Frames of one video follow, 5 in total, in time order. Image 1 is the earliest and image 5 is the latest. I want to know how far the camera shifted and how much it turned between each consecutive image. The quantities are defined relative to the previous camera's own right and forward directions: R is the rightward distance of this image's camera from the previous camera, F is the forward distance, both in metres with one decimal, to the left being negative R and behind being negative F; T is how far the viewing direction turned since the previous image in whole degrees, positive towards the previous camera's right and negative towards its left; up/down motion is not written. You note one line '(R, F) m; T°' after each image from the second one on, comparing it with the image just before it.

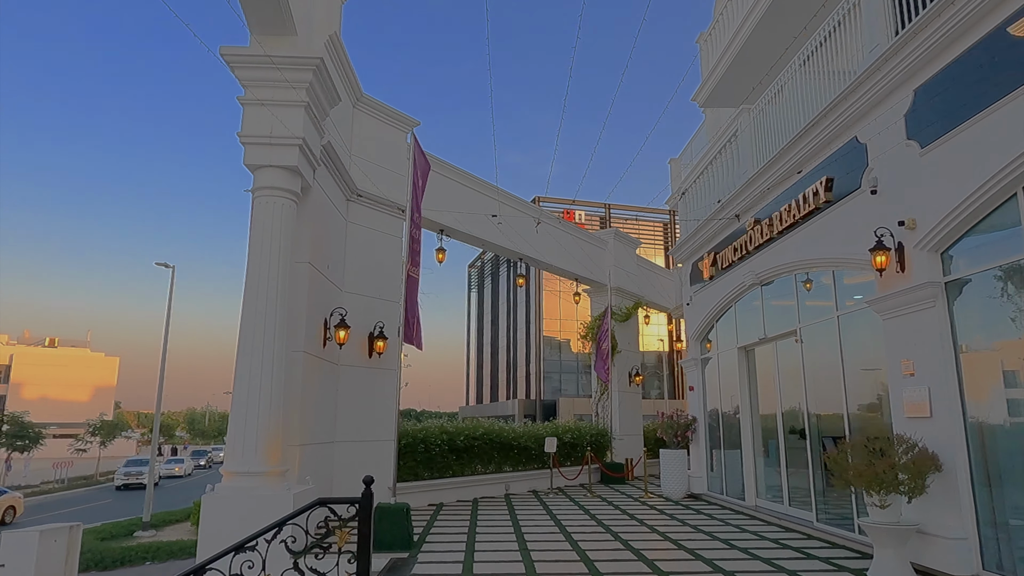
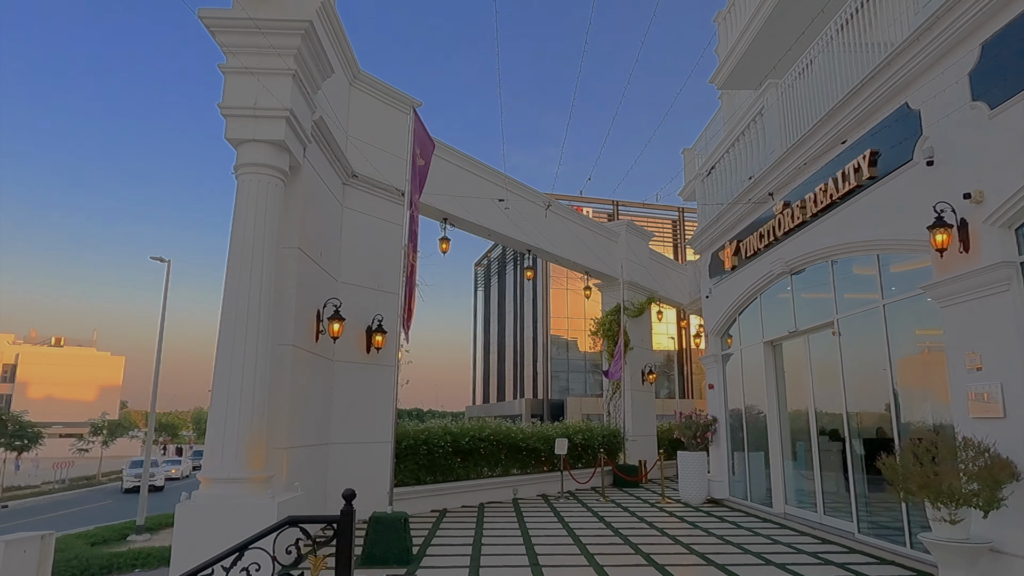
(0.0, +0.6) m; -1°
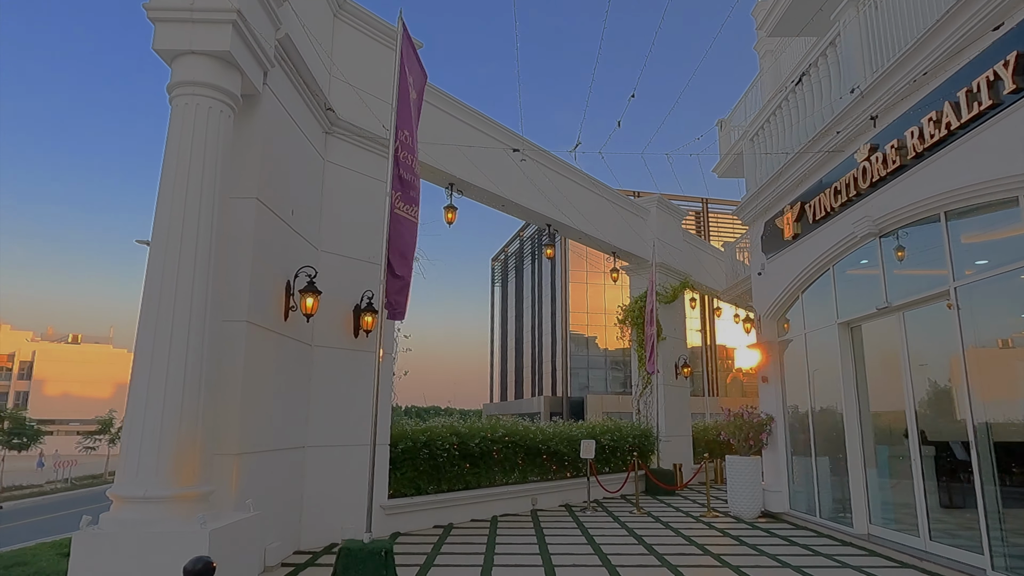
(0.0, +1.5) m; -2°
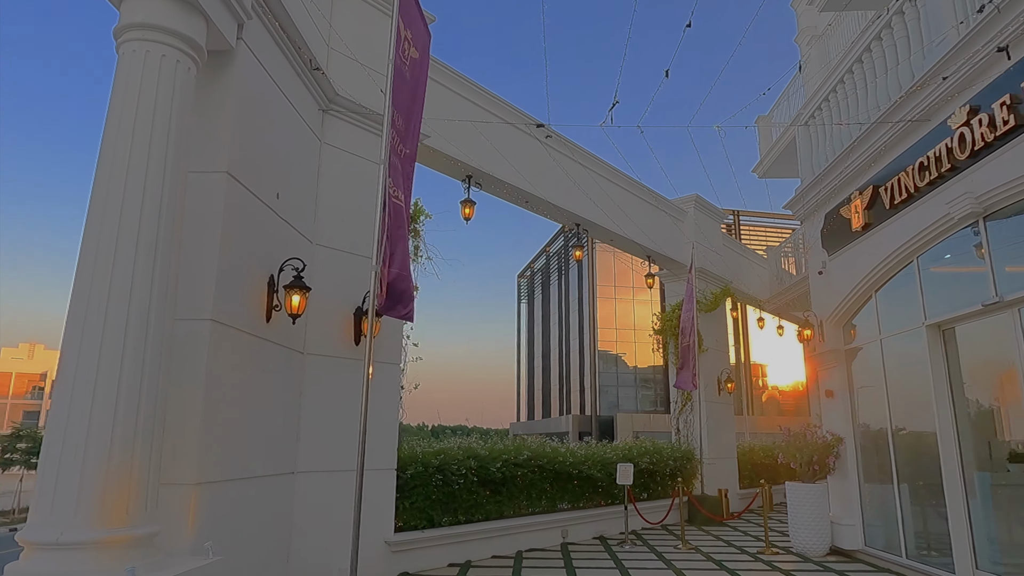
(0.0, +1.0) m; -2°
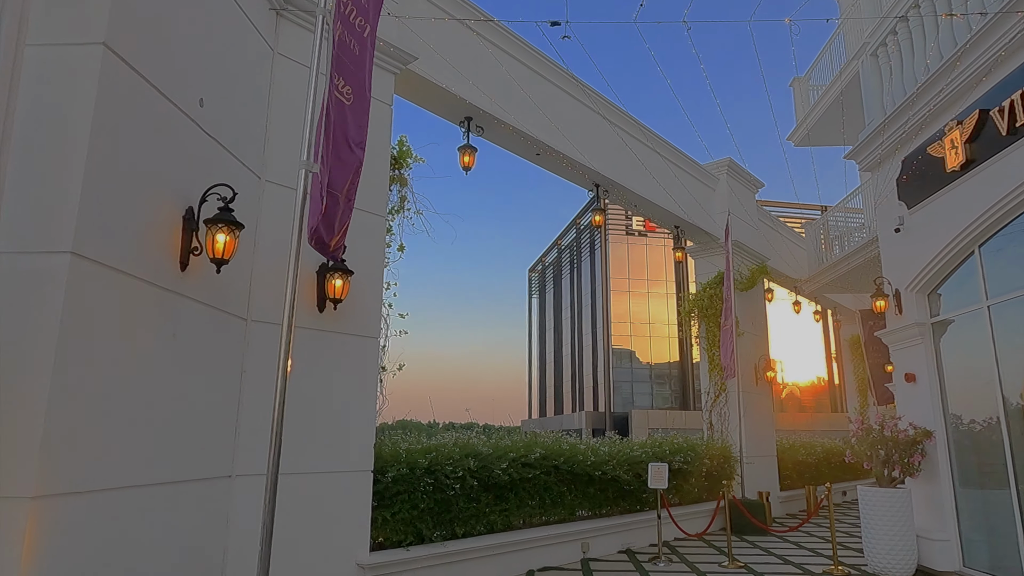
(0.0, +1.3) m; -1°
